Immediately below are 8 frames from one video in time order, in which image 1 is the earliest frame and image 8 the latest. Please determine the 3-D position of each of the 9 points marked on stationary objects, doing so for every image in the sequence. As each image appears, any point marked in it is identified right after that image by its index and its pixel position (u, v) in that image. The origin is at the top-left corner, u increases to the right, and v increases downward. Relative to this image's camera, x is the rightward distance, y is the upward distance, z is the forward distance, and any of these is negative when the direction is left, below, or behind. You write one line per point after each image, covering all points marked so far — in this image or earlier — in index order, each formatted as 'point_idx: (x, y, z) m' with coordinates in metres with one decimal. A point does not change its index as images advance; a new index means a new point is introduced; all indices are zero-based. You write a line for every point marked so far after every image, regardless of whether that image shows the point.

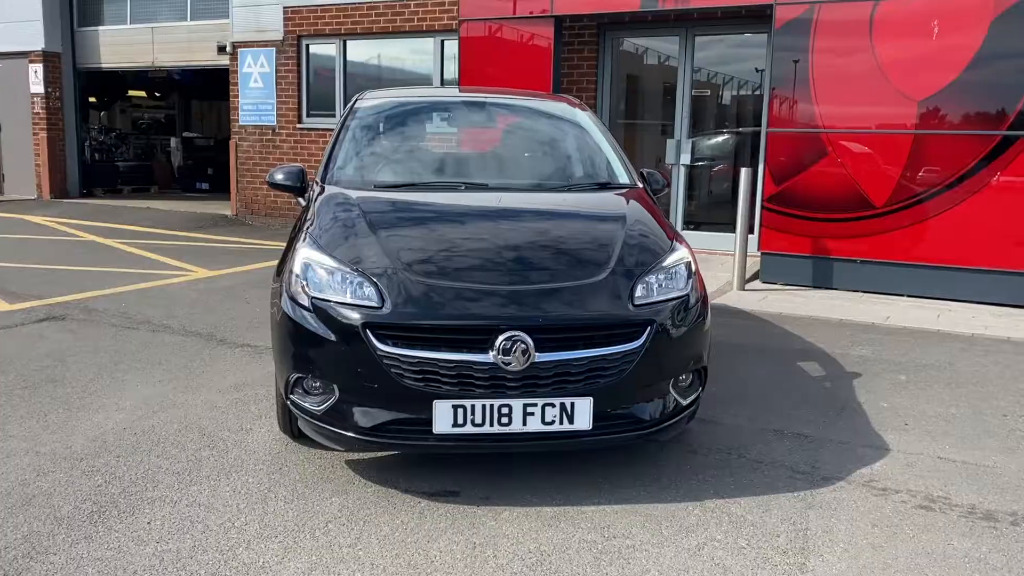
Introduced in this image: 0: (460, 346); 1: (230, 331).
0: (-0.2, -0.2, +3.1) m
1: (-1.9, -0.3, +6.2) m
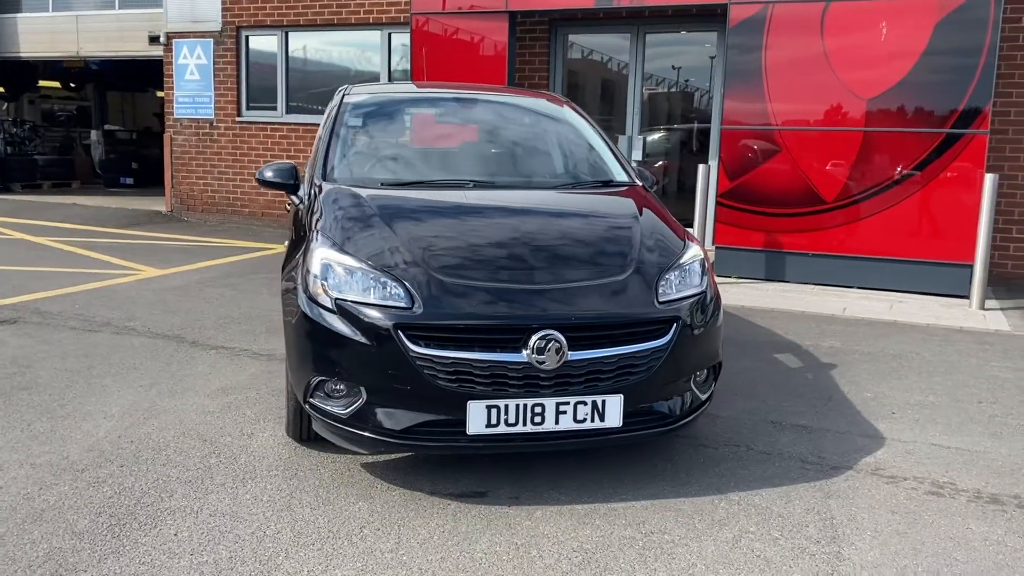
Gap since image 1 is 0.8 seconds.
0: (-0.1, -0.2, +3.1) m
1: (-2.1, -0.3, +6.0) m
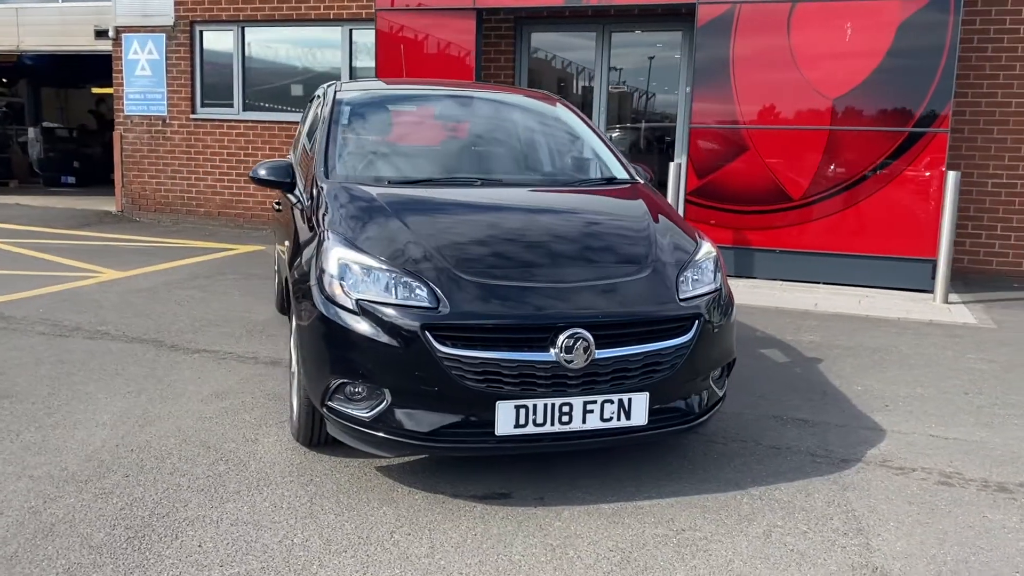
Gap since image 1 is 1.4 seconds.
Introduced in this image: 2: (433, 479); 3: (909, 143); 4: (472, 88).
0: (0.0, -0.2, +3.1) m
1: (-2.2, -0.3, +5.8) m
2: (-0.3, -0.7, +3.4) m
3: (+3.5, +1.3, +8.0) m
4: (-0.2, +1.1, +5.1) m
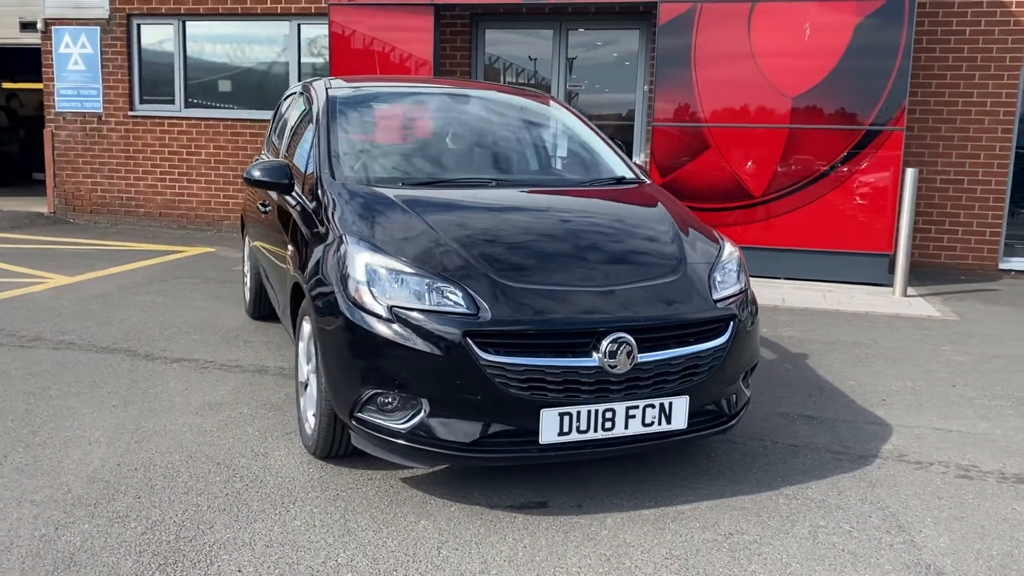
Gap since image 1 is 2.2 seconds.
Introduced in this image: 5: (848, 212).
0: (+0.2, -0.2, +3.0) m
1: (-2.2, -0.3, +5.5) m
2: (-0.2, -0.7, +3.3) m
3: (+3.2, +1.3, +8.2) m
4: (-0.2, +1.1, +5.0) m
5: (+3.1, +0.7, +8.3) m
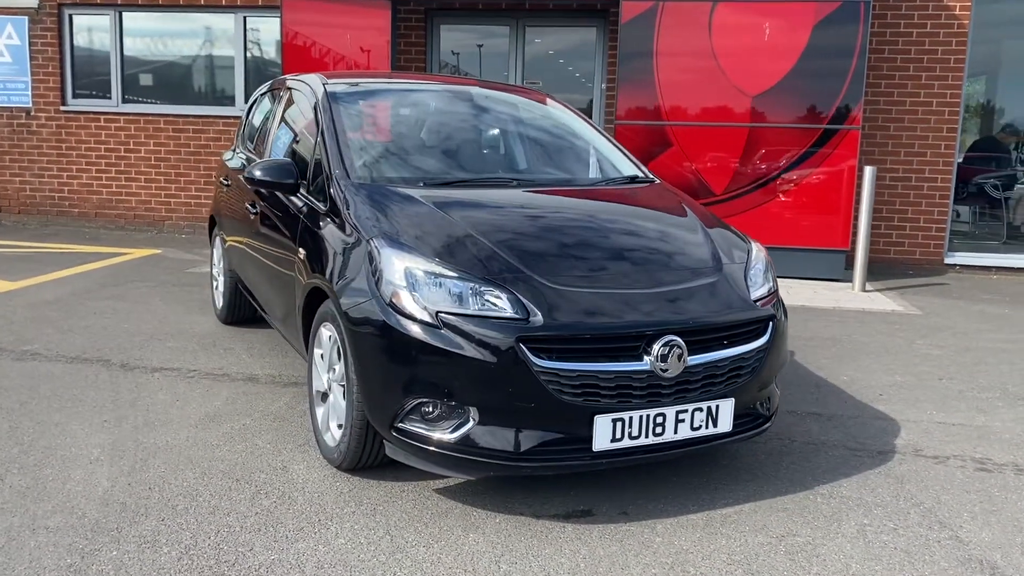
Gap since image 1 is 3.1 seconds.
0: (+0.3, -0.2, +2.9) m
1: (-2.3, -0.4, +5.2) m
2: (0.0, -0.8, +3.2) m
3: (+2.9, +1.4, +8.4) m
4: (-0.3, +1.1, +4.9) m
5: (+2.8, +0.8, +8.5) m
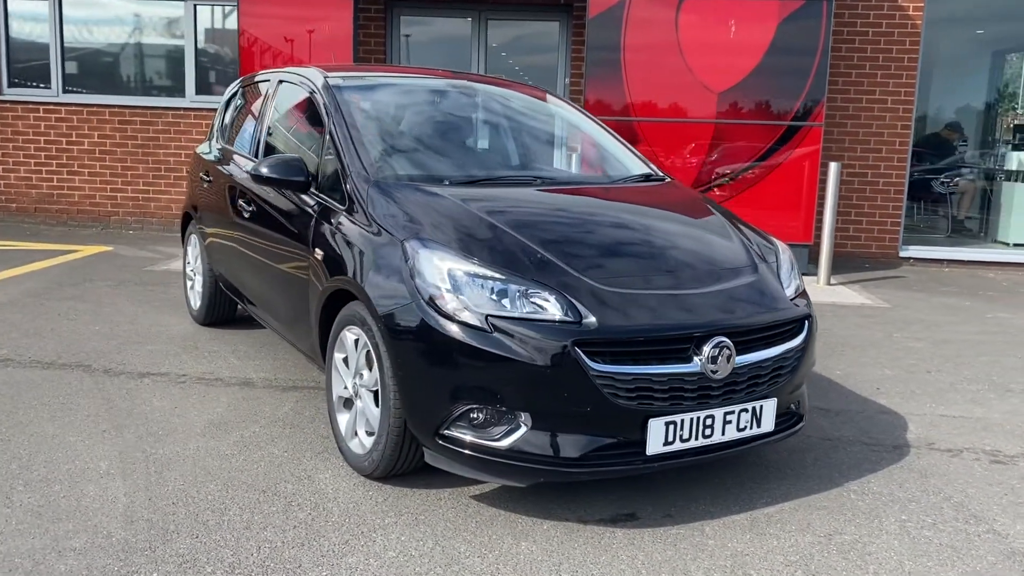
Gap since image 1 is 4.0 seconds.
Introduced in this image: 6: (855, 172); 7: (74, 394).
0: (+0.5, -0.2, +2.9) m
1: (-2.3, -0.4, +5.0) m
2: (+0.1, -0.8, +3.2) m
3: (+2.6, +1.4, +8.5) m
4: (-0.3, +1.1, +4.8) m
5: (+2.5, +0.8, +8.6) m
6: (+3.6, +1.2, +9.3) m
7: (-2.1, -0.5, +4.2) m
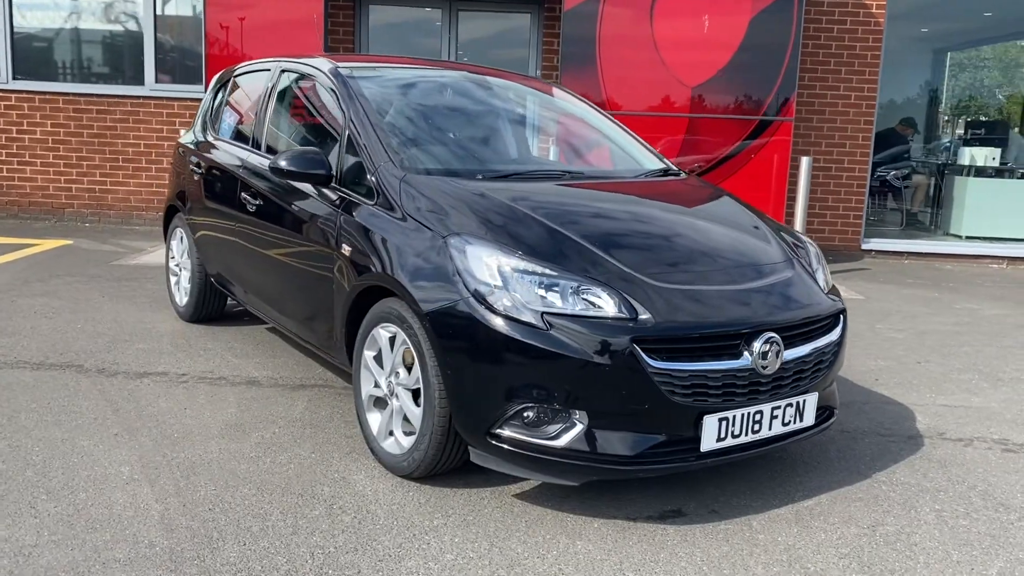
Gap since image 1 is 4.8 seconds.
0: (+0.7, -0.2, +2.9) m
1: (-2.3, -0.4, +4.8) m
2: (+0.3, -0.7, +3.1) m
3: (+2.4, +1.5, +8.6) m
4: (-0.2, +1.1, +4.7) m
5: (+2.2, +0.9, +8.7) m
6: (+3.3, +1.3, +9.5) m
7: (-2.0, -0.5, +4.1) m
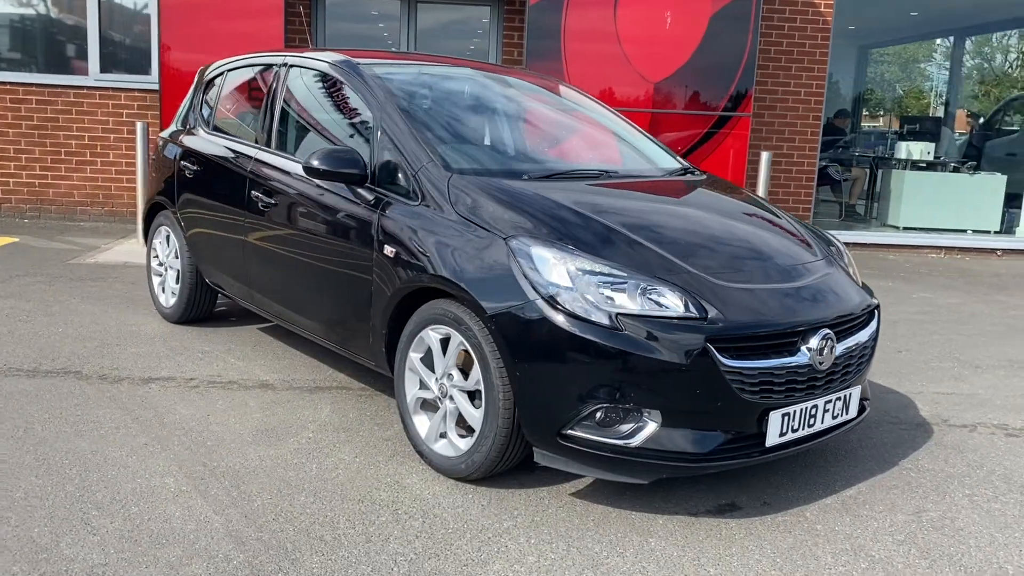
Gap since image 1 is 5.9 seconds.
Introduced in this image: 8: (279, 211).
0: (+0.9, -0.2, +3.0) m
1: (-2.2, -0.4, +4.6) m
2: (+0.5, -0.7, +3.2) m
3: (+2.0, +1.6, +8.8) m
4: (-0.2, +1.2, +4.7) m
5: (+1.9, +1.0, +8.9) m
6: (+2.8, +1.4, +9.8) m
7: (-1.8, -0.5, +3.9) m
8: (-0.8, +0.3, +3.9) m
